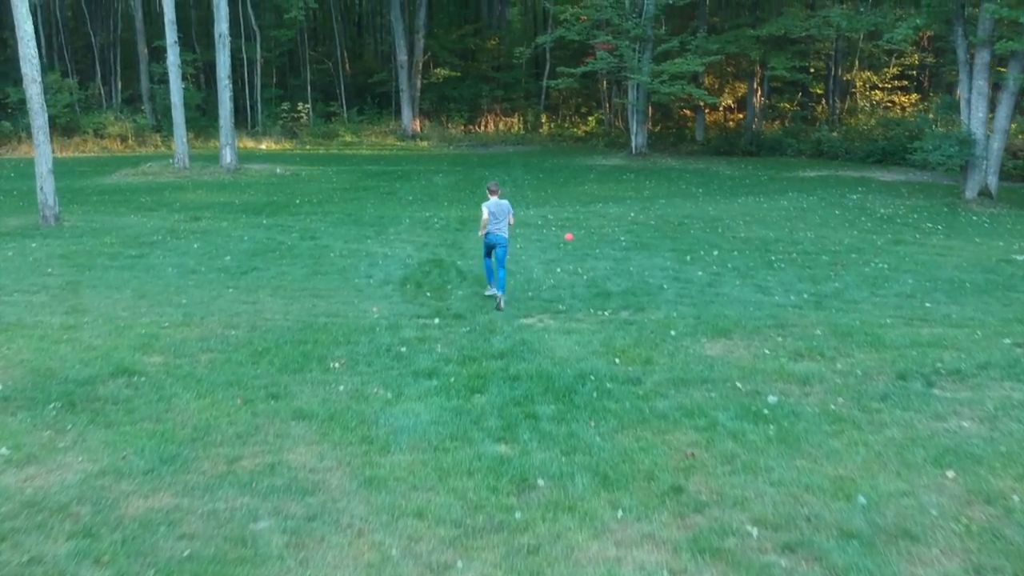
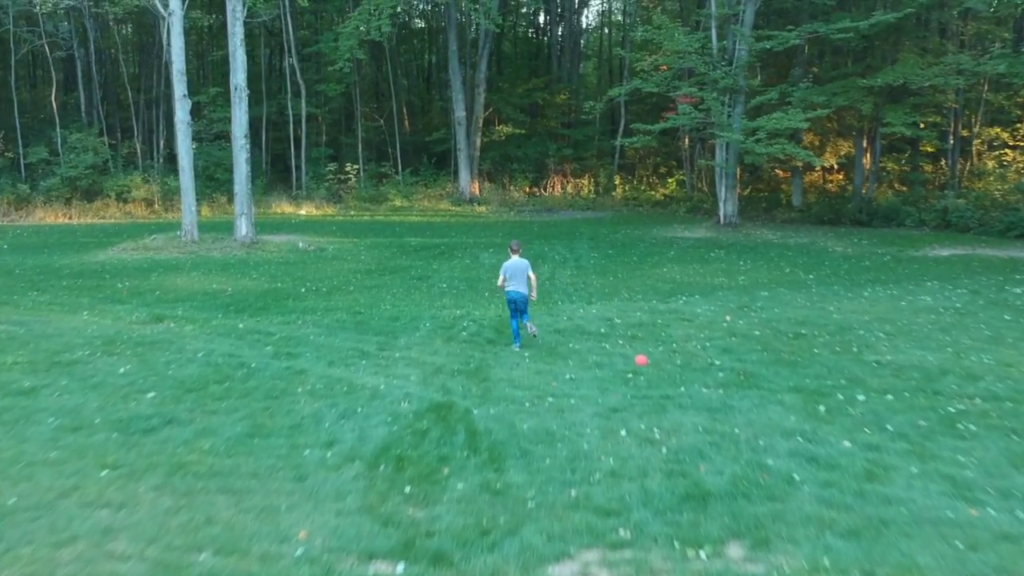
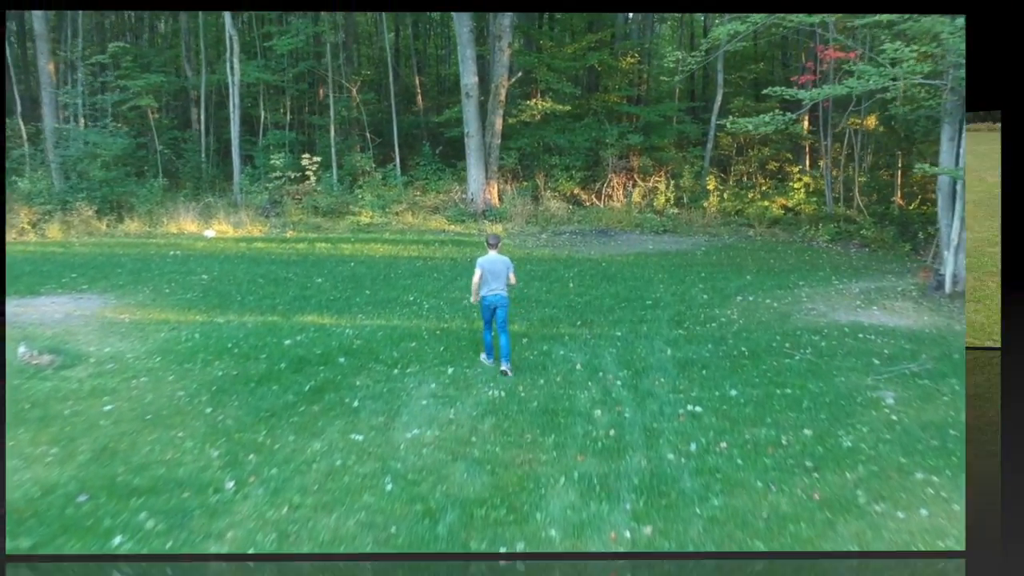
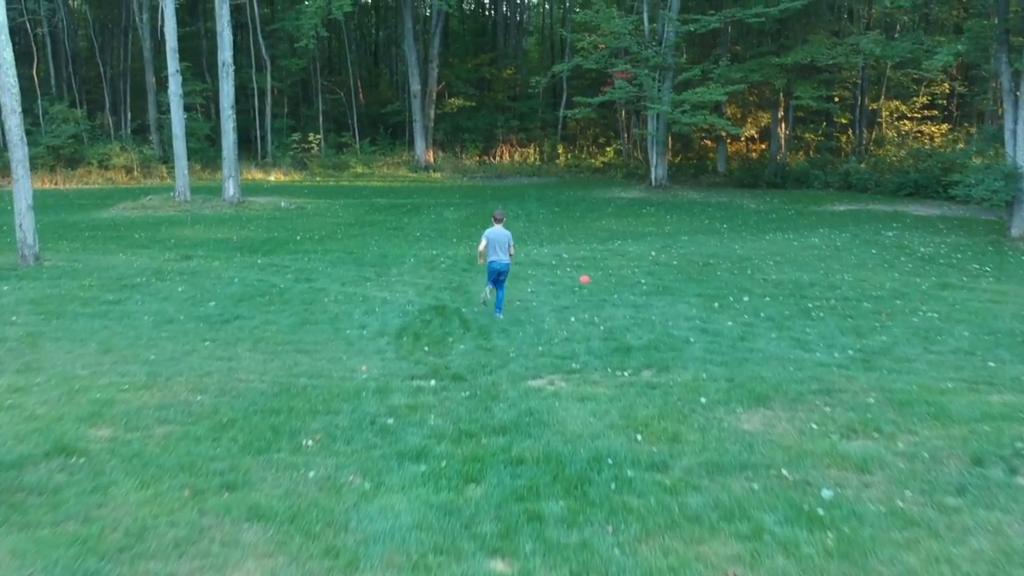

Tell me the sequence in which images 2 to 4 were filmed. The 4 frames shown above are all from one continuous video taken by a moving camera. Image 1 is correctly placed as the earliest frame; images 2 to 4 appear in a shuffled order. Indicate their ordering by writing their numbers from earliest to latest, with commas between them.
4, 2, 3
